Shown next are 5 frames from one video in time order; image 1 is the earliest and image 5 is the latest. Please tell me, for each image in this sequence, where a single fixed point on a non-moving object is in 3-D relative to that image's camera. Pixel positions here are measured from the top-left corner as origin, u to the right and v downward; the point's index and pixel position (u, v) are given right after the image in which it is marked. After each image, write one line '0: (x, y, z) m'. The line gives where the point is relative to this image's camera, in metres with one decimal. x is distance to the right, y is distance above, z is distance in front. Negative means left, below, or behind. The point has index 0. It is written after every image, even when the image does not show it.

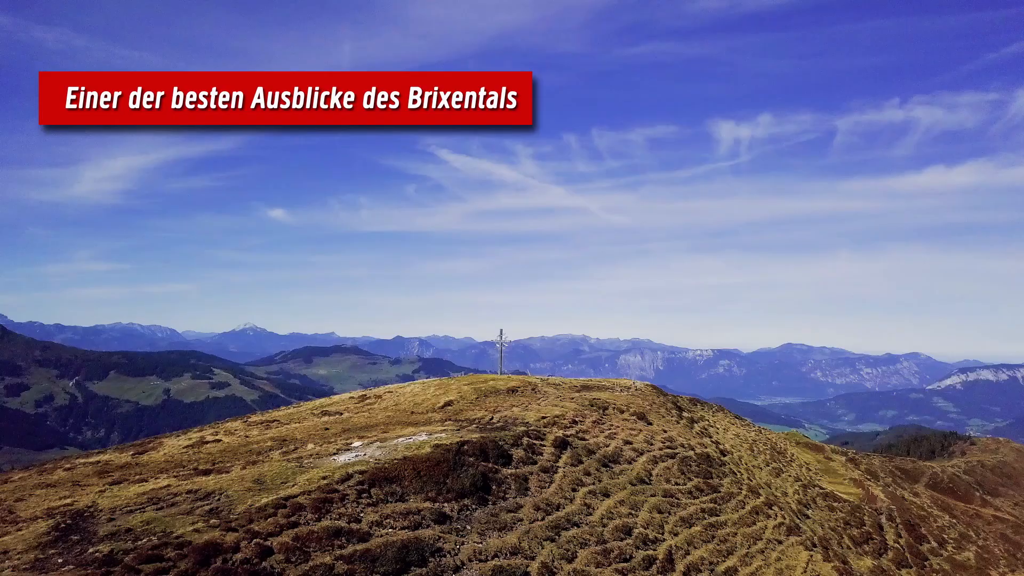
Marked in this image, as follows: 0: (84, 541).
0: (-12.3, -7.3, +16.2) m
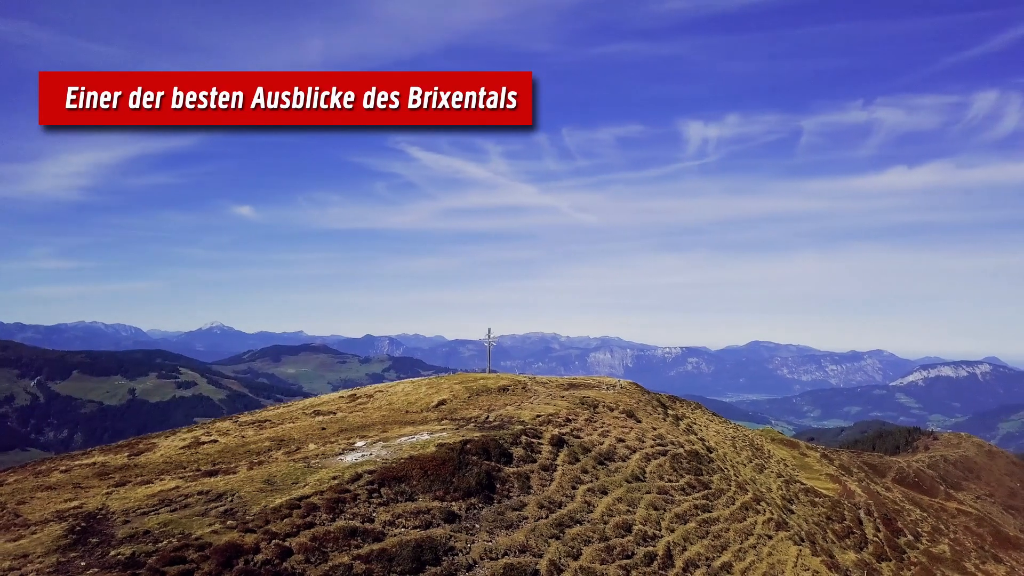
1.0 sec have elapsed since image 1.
0: (-11.7, -7.3, +16.1) m
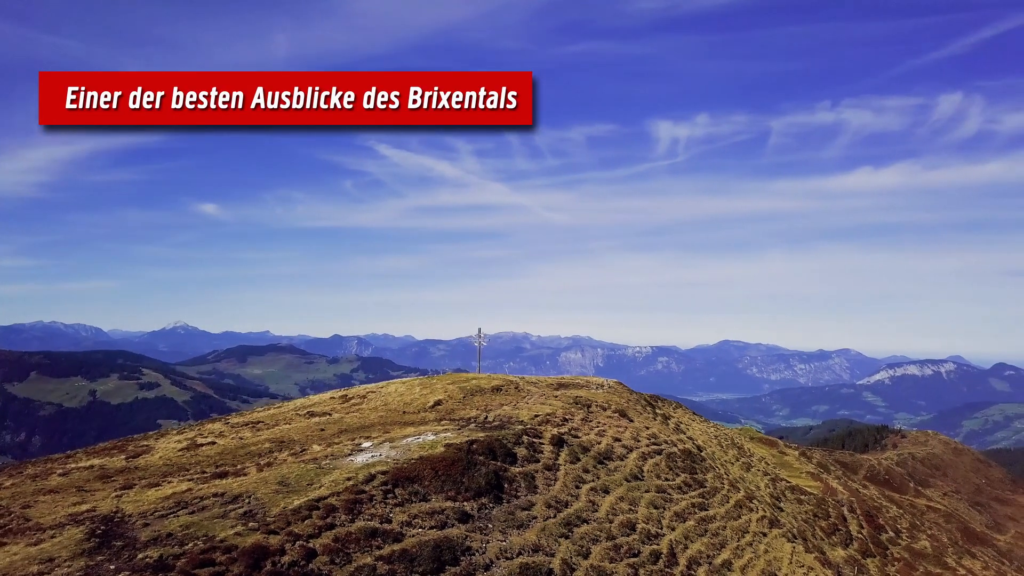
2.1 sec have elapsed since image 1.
0: (-10.9, -7.3, +15.9) m
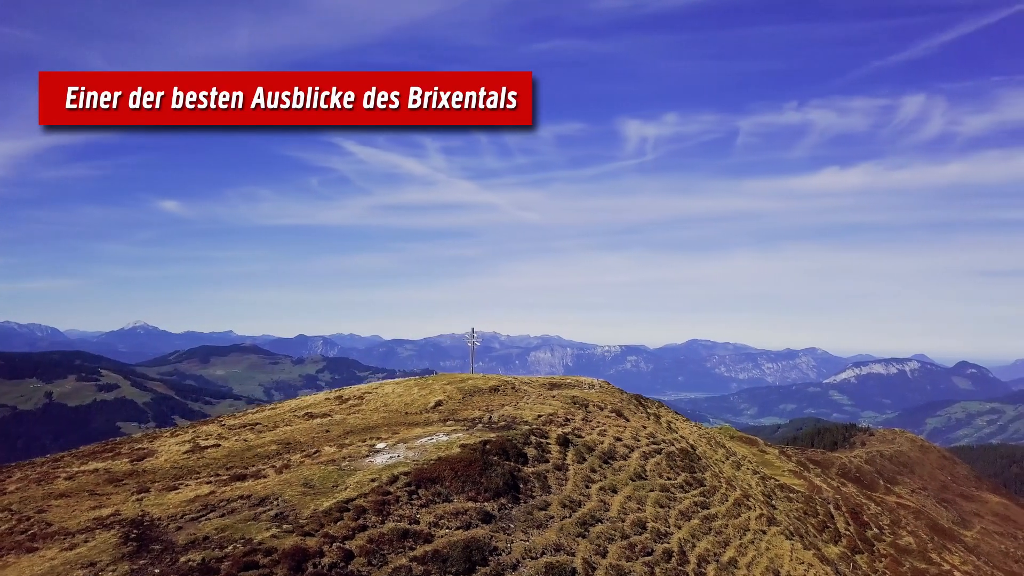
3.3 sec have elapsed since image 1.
0: (-9.7, -7.4, +15.8) m
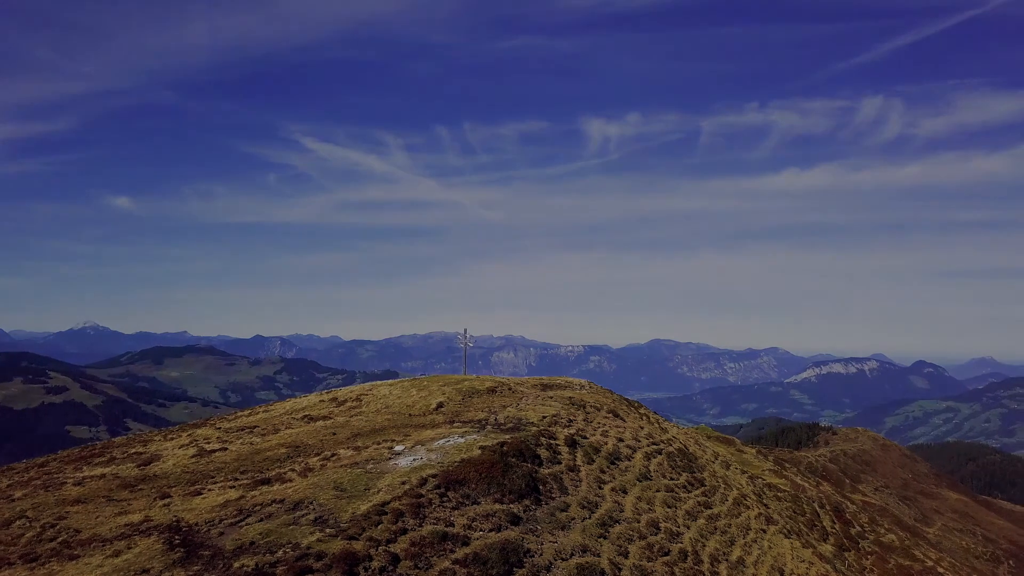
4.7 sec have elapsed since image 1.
0: (-8.2, -7.4, +15.6) m
